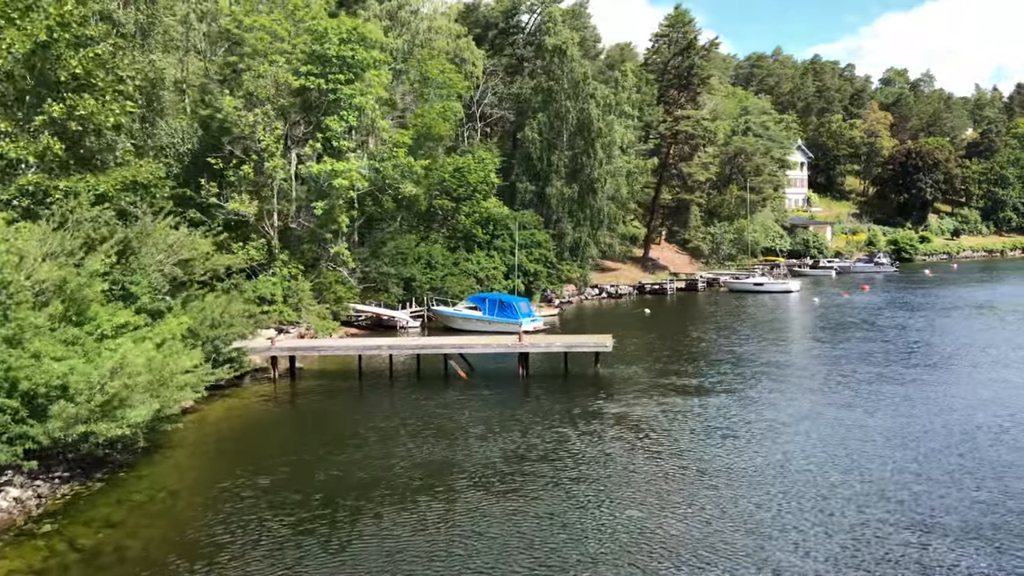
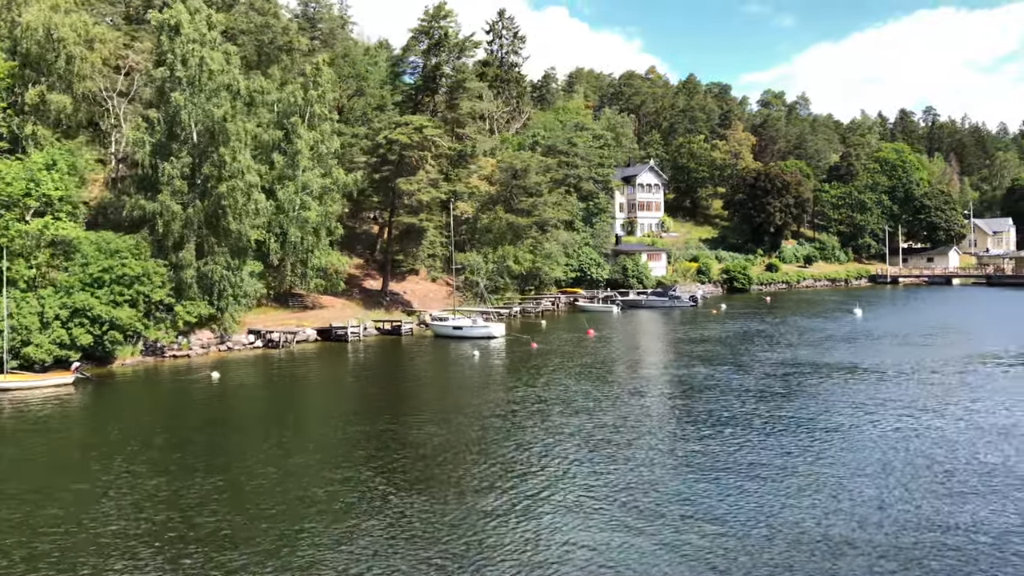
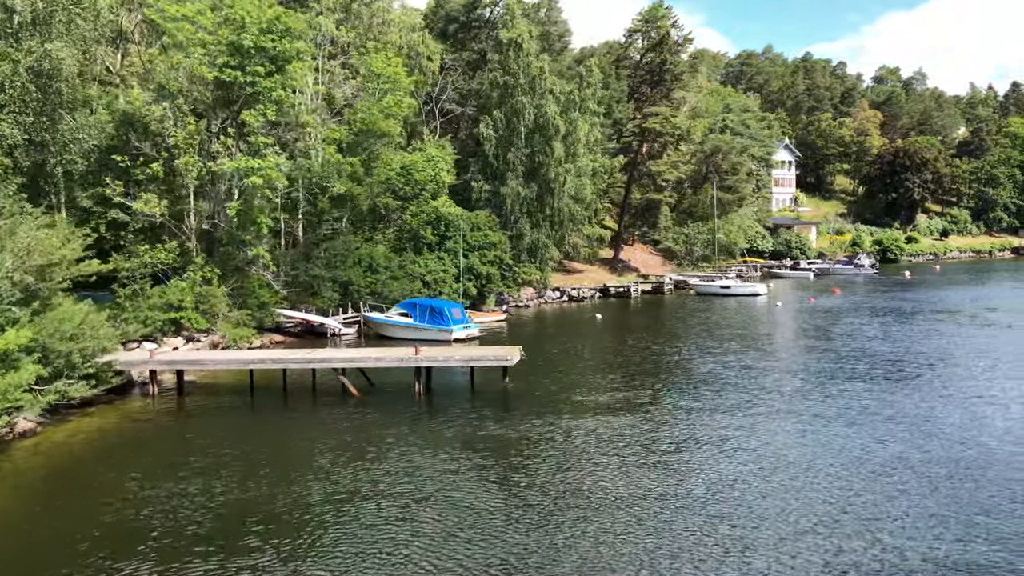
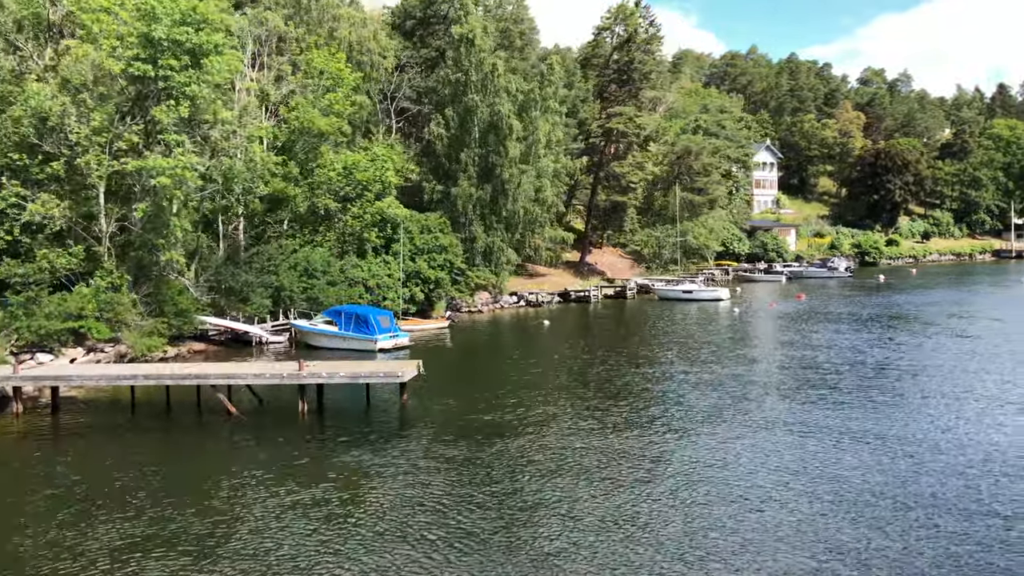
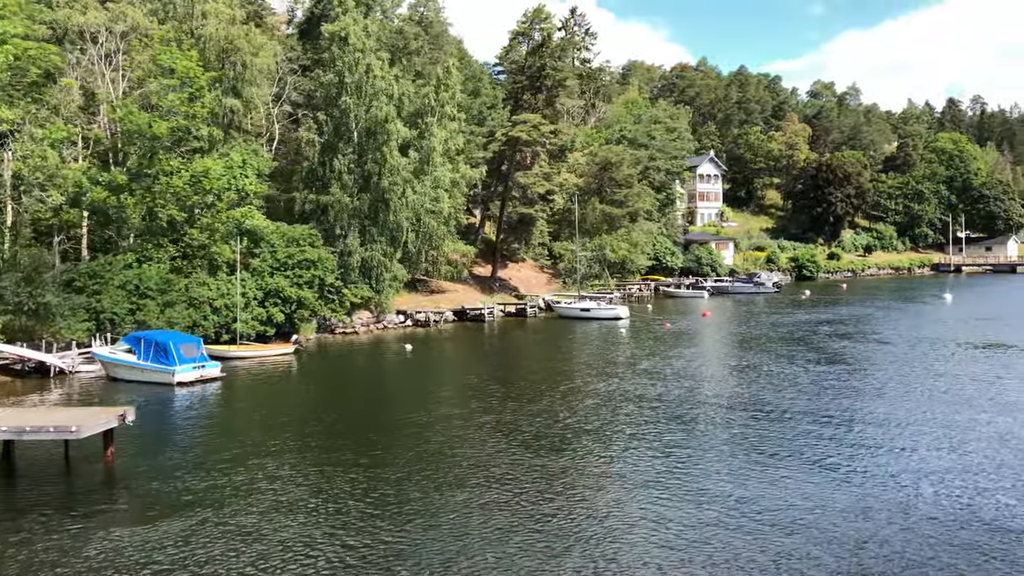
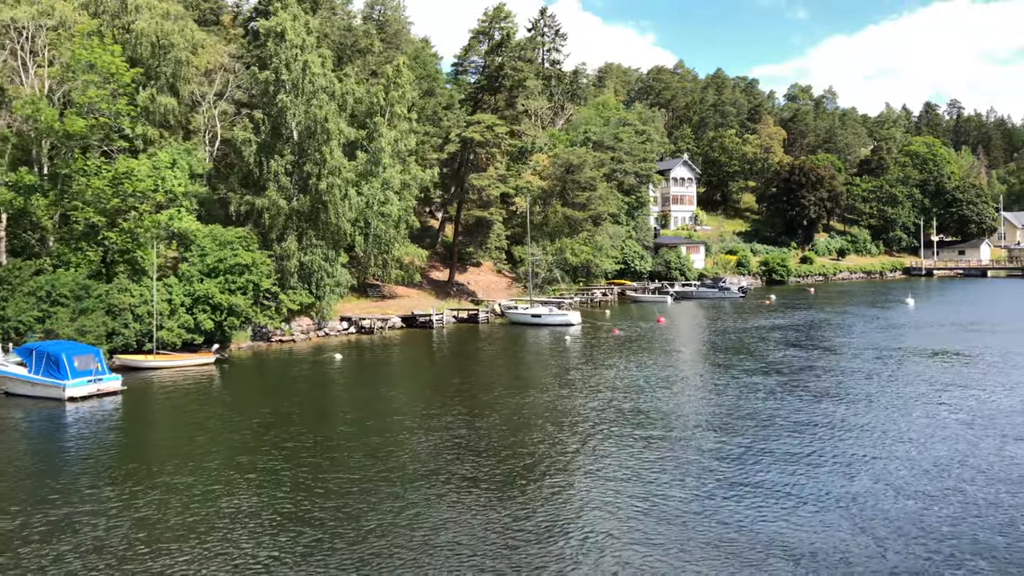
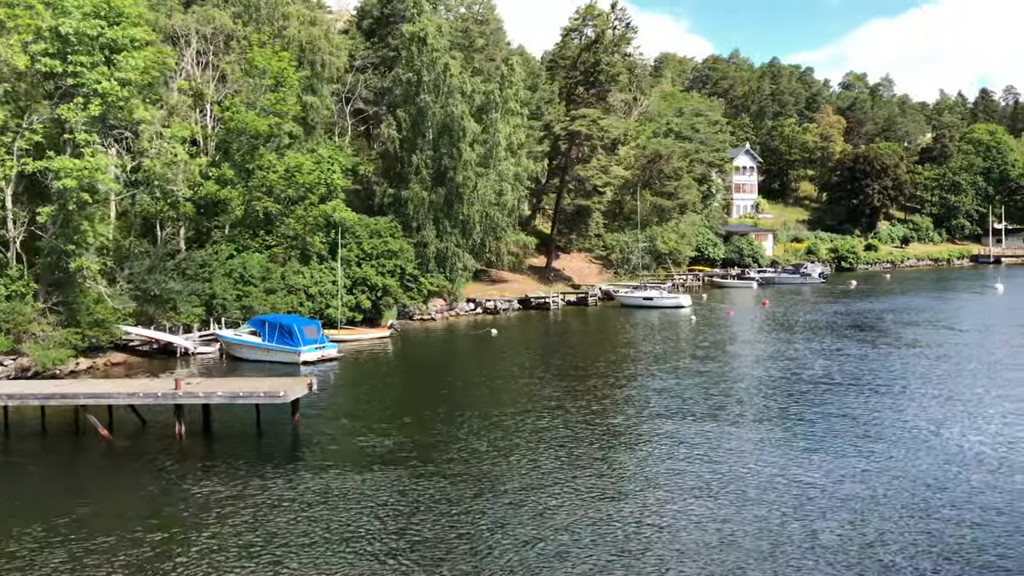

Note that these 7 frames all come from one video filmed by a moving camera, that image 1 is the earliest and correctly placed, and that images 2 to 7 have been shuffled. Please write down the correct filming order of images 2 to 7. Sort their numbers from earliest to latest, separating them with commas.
3, 4, 7, 5, 6, 2
